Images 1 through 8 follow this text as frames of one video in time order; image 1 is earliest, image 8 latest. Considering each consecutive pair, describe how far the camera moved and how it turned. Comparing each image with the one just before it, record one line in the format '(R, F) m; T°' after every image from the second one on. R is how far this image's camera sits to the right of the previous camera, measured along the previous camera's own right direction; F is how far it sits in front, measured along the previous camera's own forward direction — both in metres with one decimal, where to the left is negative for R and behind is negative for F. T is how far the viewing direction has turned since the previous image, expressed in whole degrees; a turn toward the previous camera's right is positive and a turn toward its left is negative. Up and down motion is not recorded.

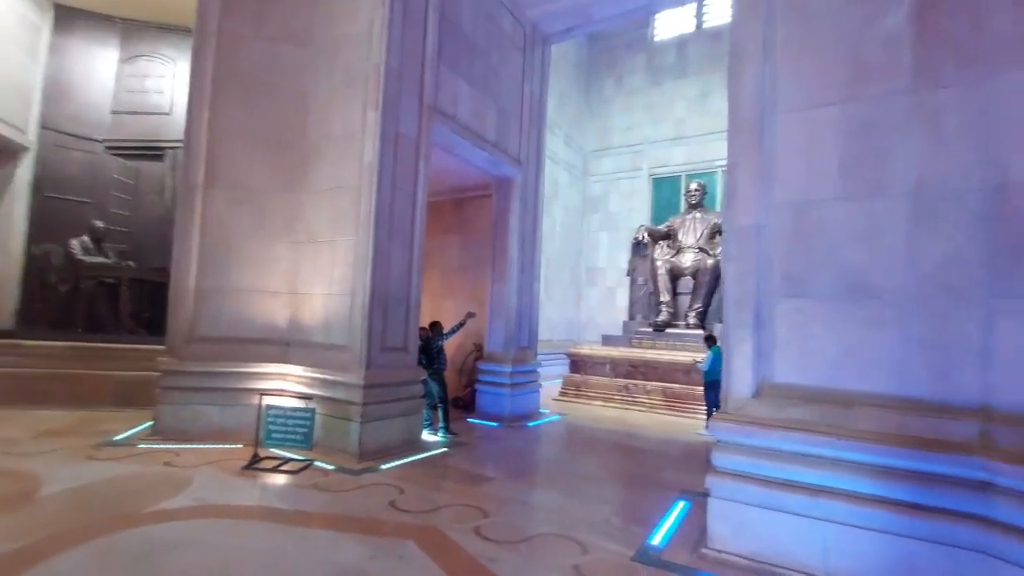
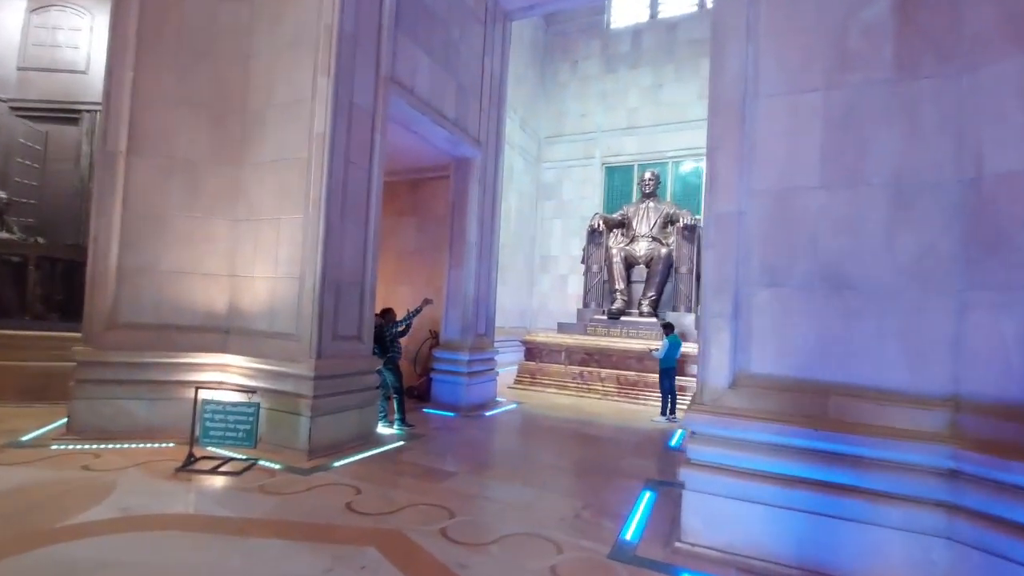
(-0.1, +0.2) m; +6°
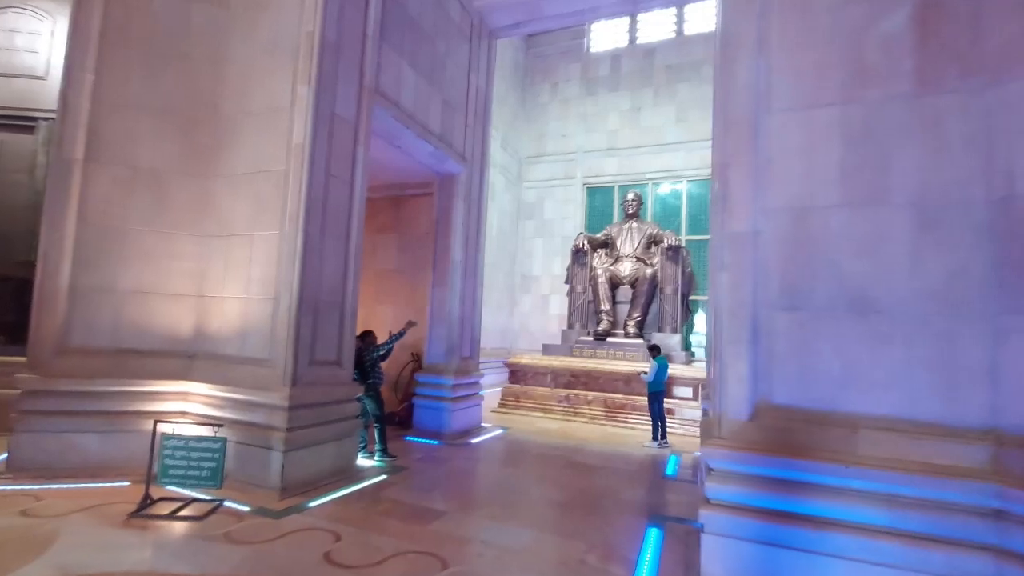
(-0.1, +0.3) m; +3°
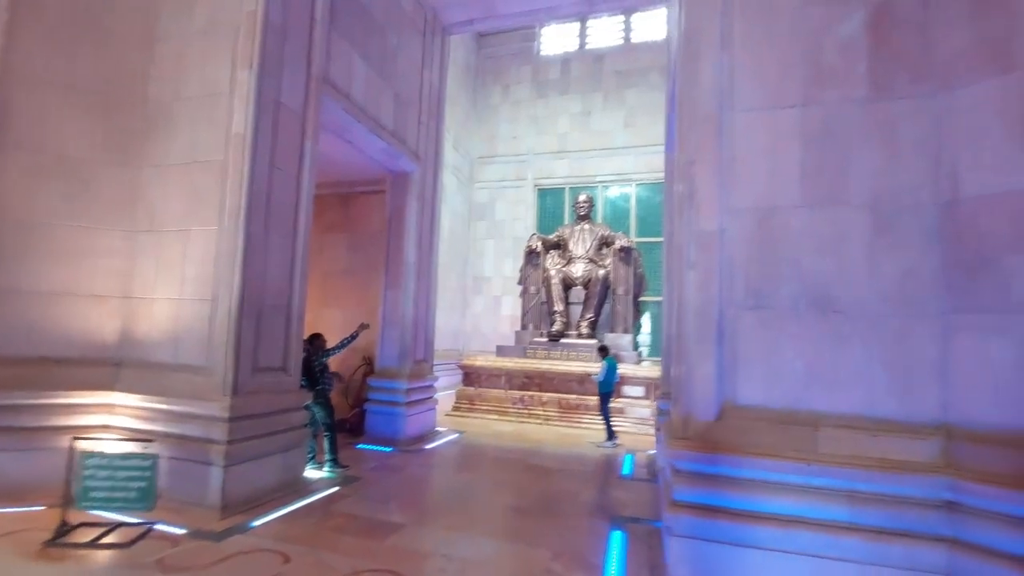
(-0.1, +0.1) m; +6°
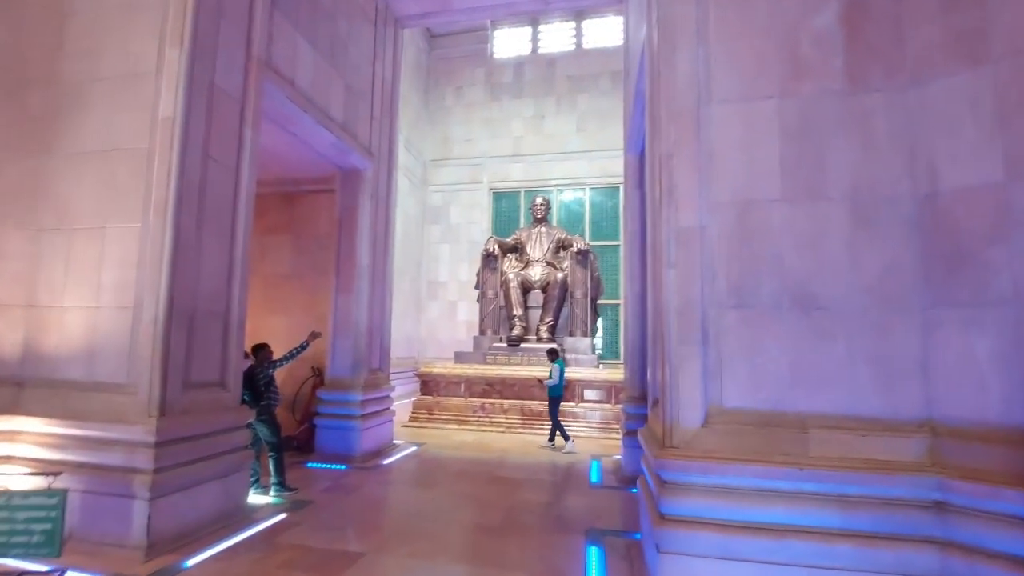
(-0.1, +0.2) m; +5°
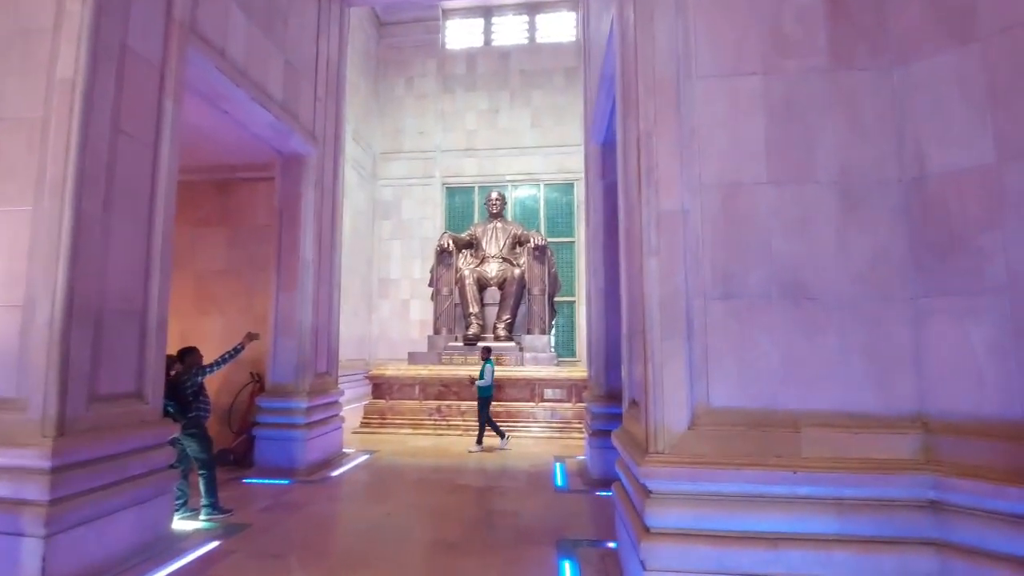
(-0.1, +0.3) m; +5°
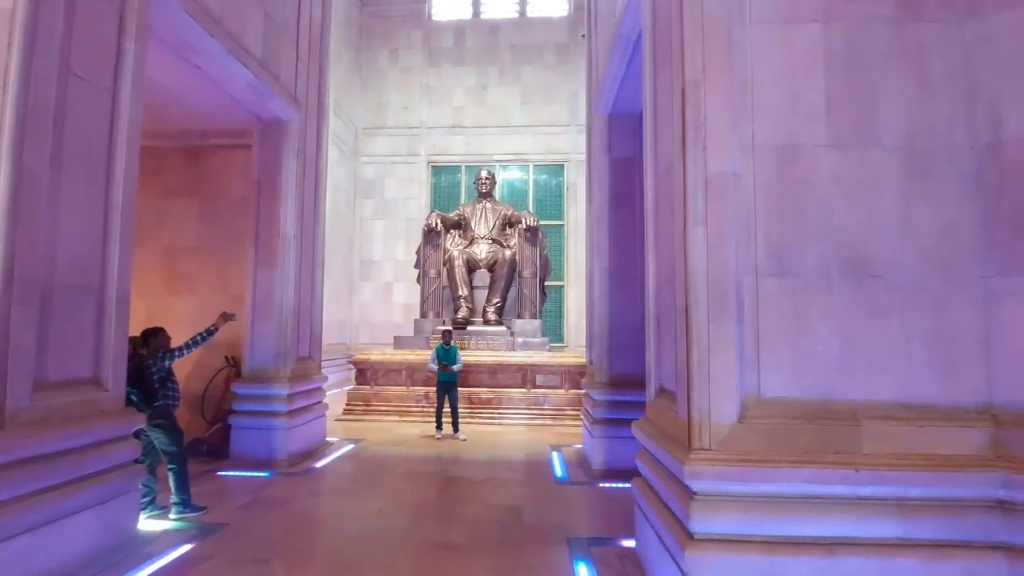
(-0.2, +0.3) m; +2°
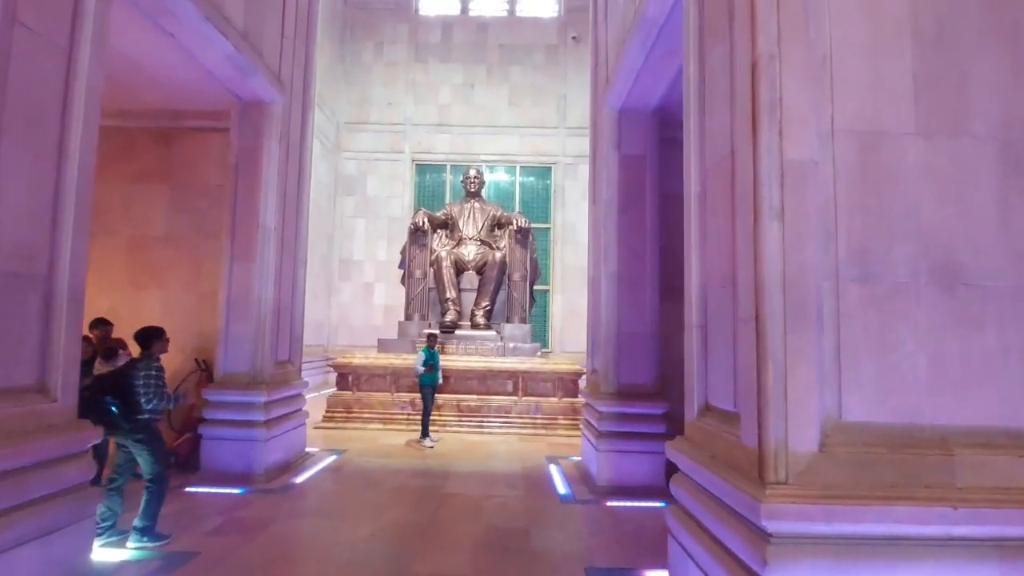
(-0.2, +0.3) m; +3°
